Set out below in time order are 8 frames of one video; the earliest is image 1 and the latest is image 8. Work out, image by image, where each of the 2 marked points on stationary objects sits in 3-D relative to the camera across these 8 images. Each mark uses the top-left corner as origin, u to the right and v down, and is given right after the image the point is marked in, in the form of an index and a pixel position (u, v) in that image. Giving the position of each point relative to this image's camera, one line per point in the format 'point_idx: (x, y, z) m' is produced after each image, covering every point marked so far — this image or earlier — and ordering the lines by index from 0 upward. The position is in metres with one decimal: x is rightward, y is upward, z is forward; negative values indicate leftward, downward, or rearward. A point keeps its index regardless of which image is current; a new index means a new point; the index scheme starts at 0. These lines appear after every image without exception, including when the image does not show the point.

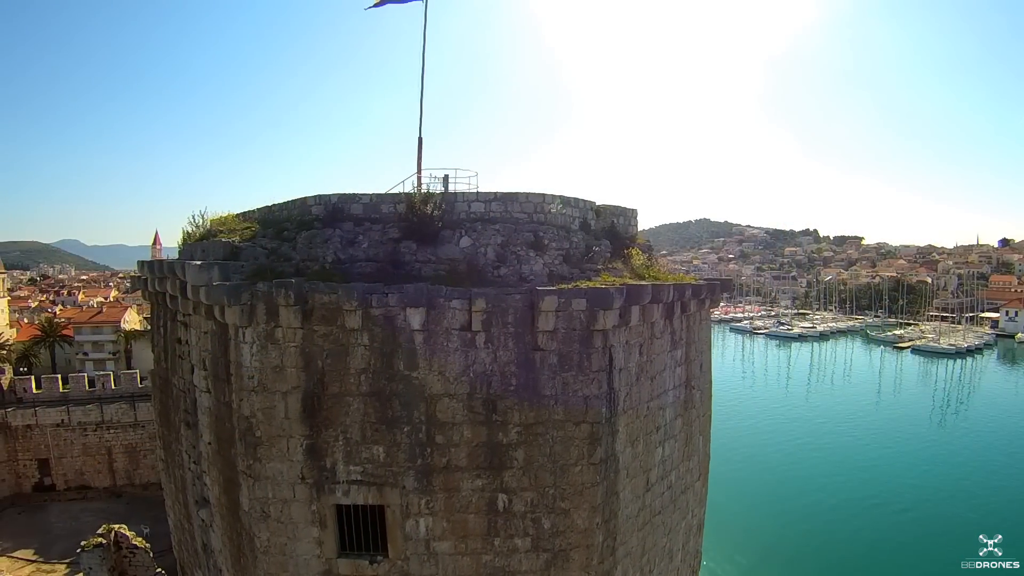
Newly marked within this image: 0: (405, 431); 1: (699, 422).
0: (-0.7, -1.0, +3.8) m
1: (+1.8, -1.3, +5.6) m
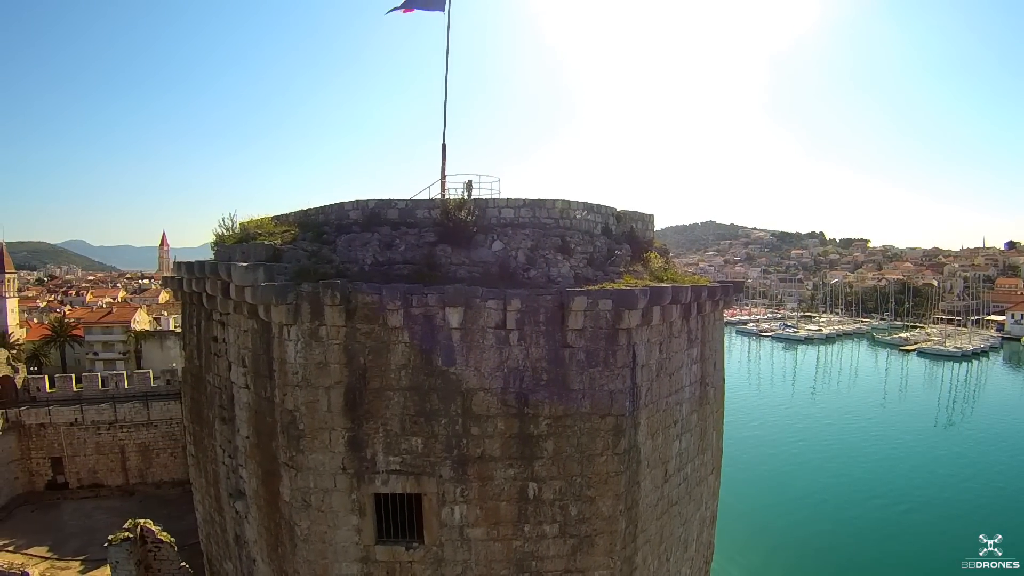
0: (-0.5, -1.0, +4.0) m
1: (+2.1, -1.3, +5.9) m
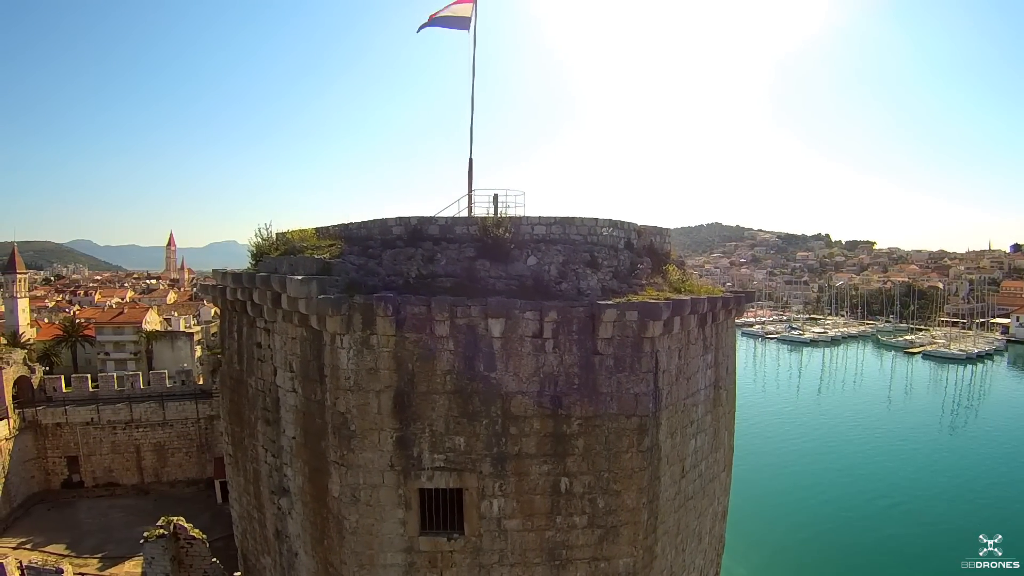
0: (-0.2, -1.1, +4.4) m
1: (+2.4, -1.4, +6.3) m
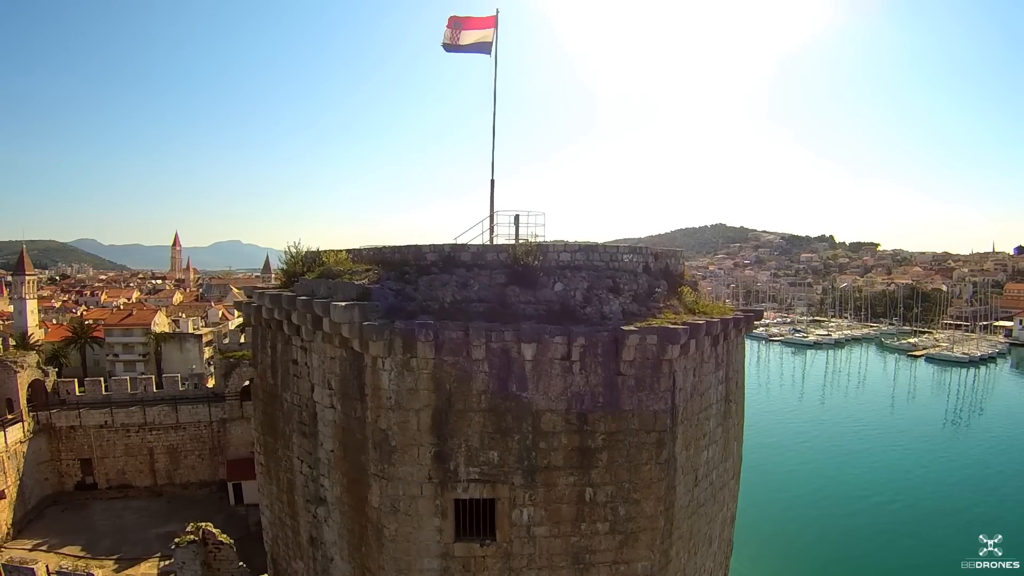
0: (0.0, -1.3, +4.8) m
1: (+2.6, -1.7, +6.6) m
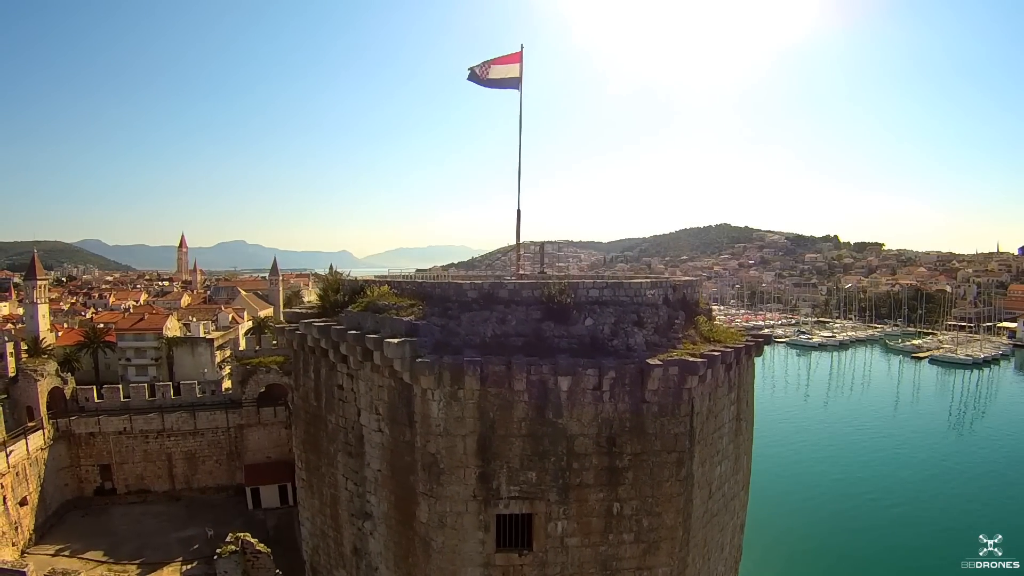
0: (+0.4, -1.6, +5.4) m
1: (+3.0, -2.0, +7.2) m
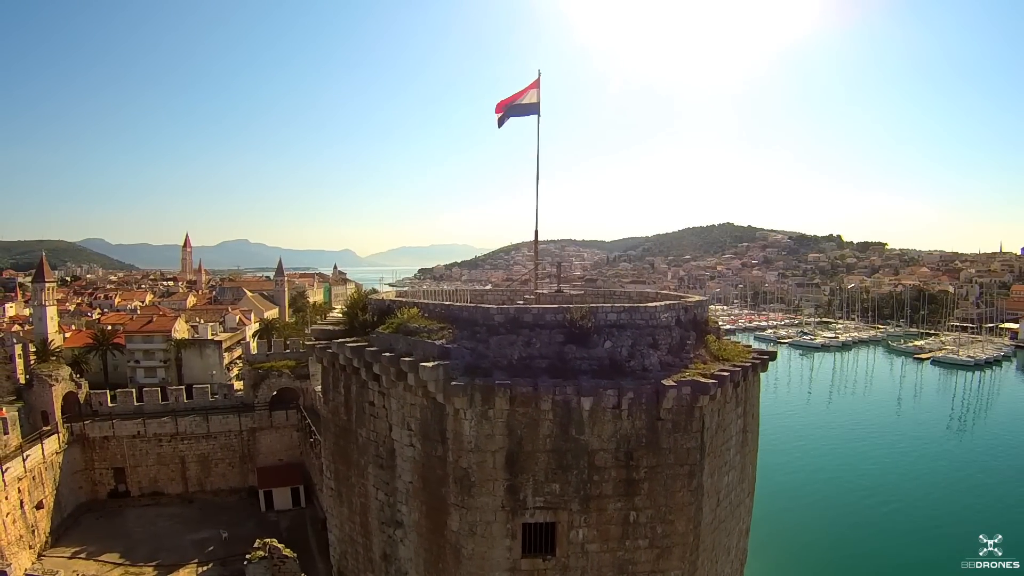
0: (+0.6, -1.9, +5.8) m
1: (+3.3, -2.2, +7.6) m
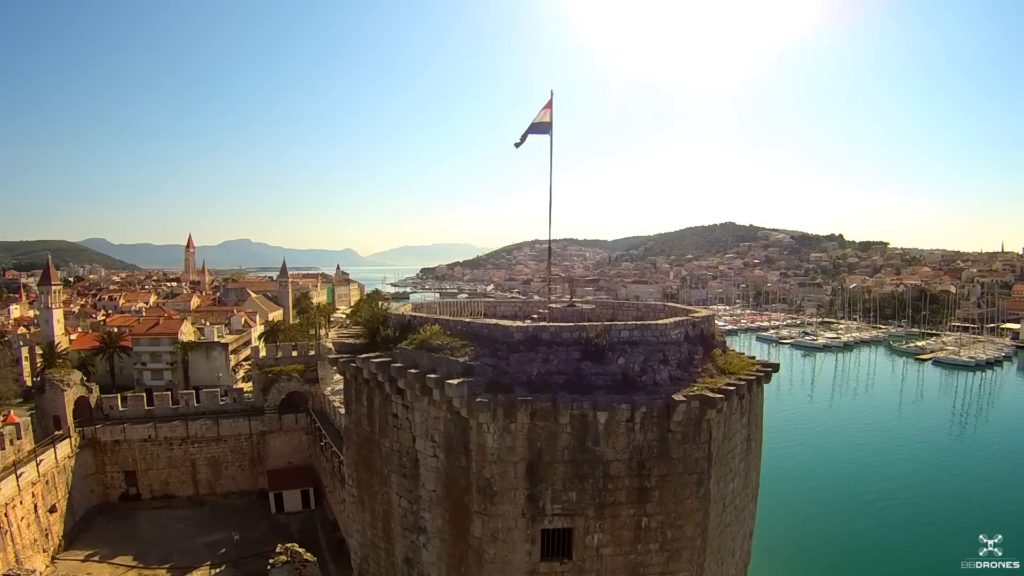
0: (+0.9, -2.1, +6.2) m
1: (+3.5, -2.4, +8.0) m
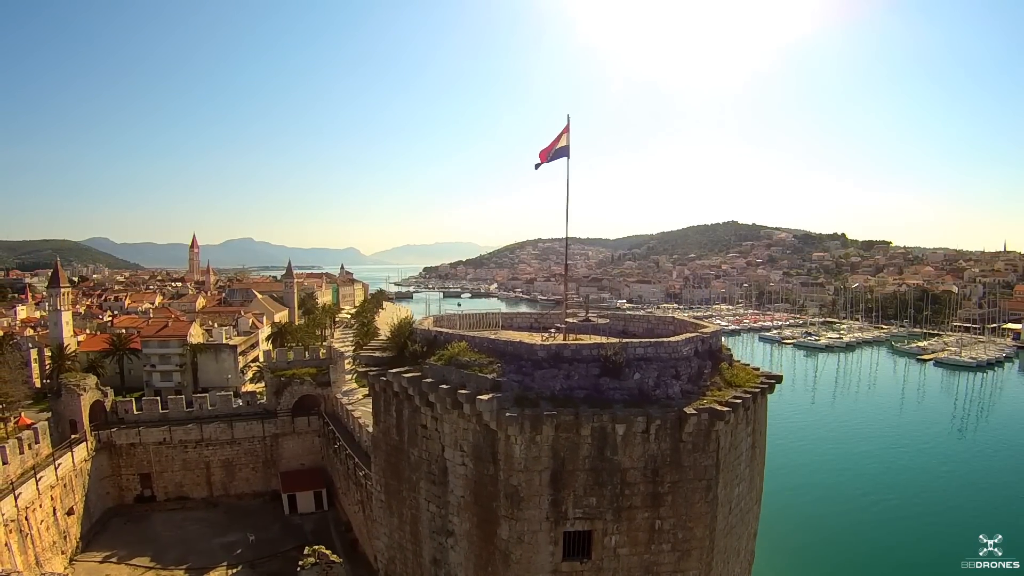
0: (+1.1, -2.4, +6.7) m
1: (+3.8, -2.7, +8.5) m
